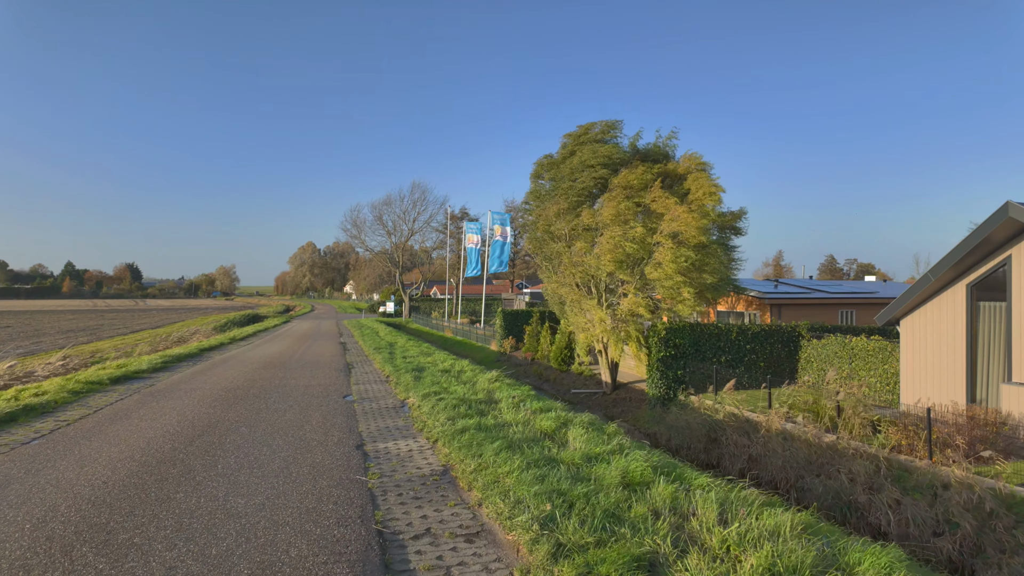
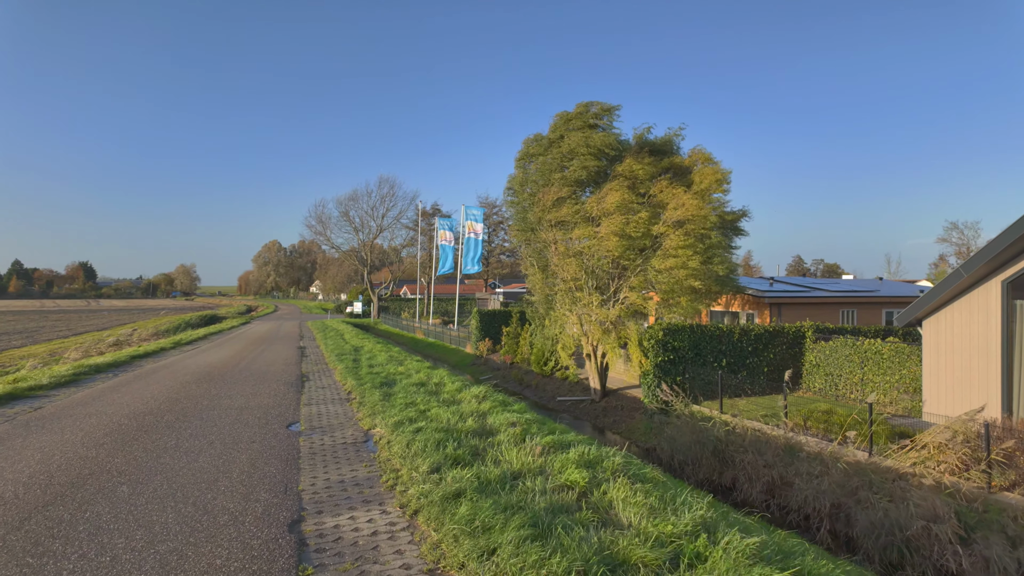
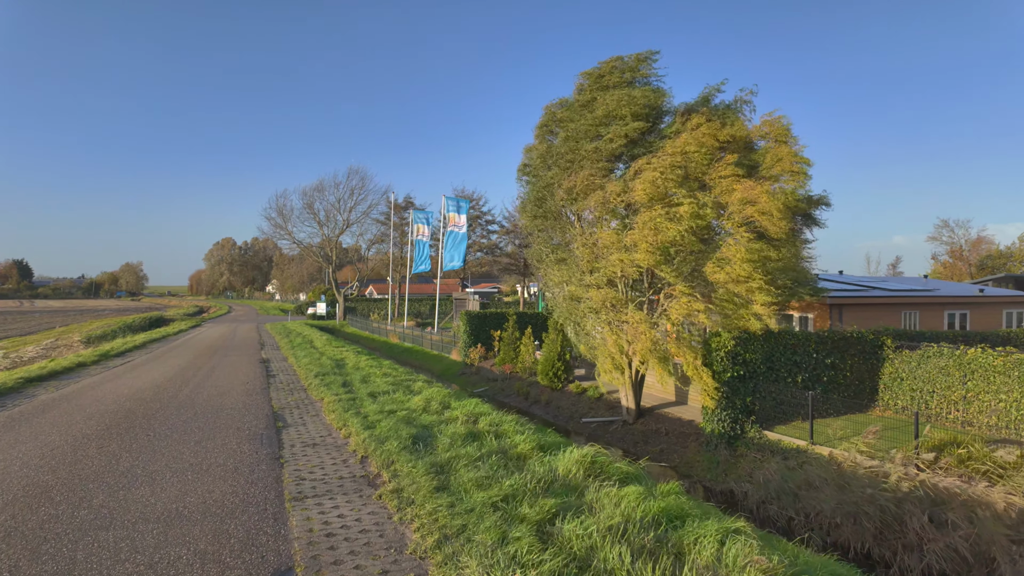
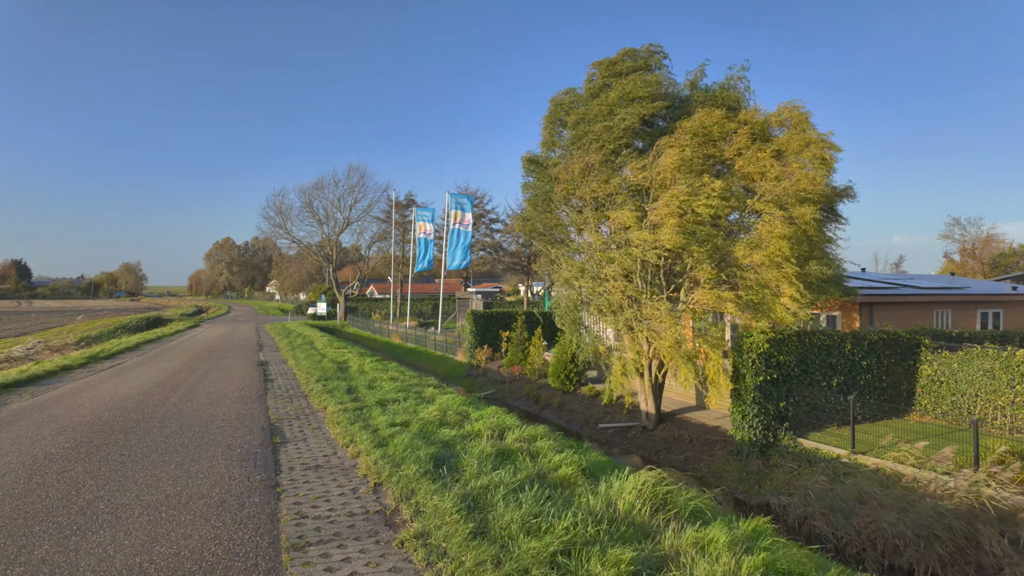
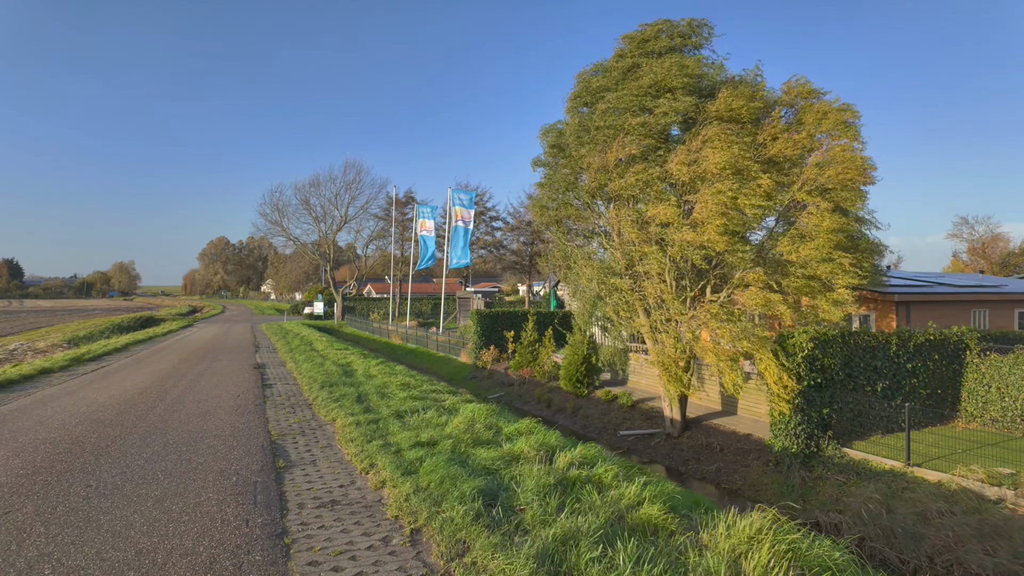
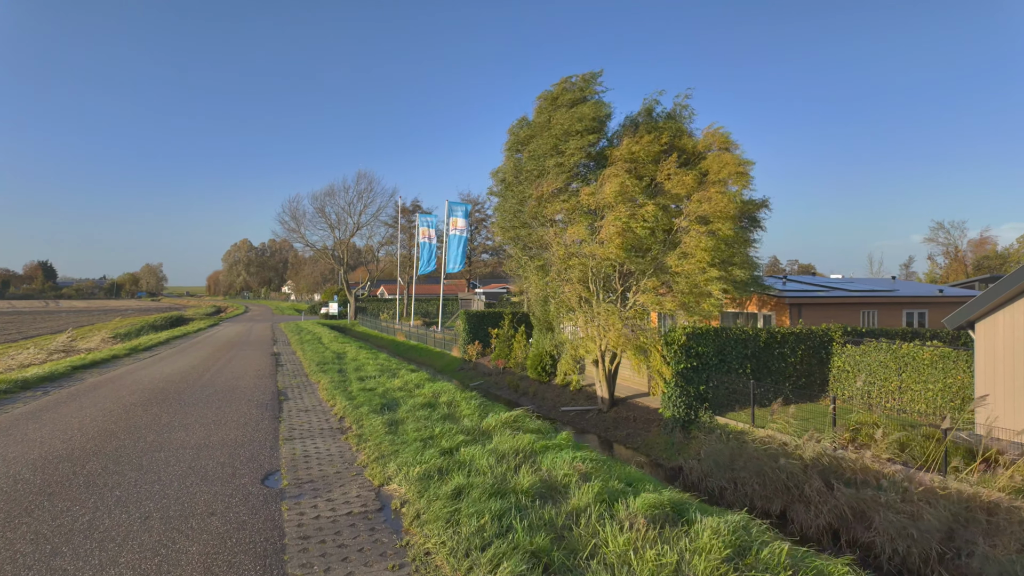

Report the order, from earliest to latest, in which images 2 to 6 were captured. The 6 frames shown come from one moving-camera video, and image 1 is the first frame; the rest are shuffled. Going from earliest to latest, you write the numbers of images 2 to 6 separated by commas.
2, 6, 3, 4, 5
